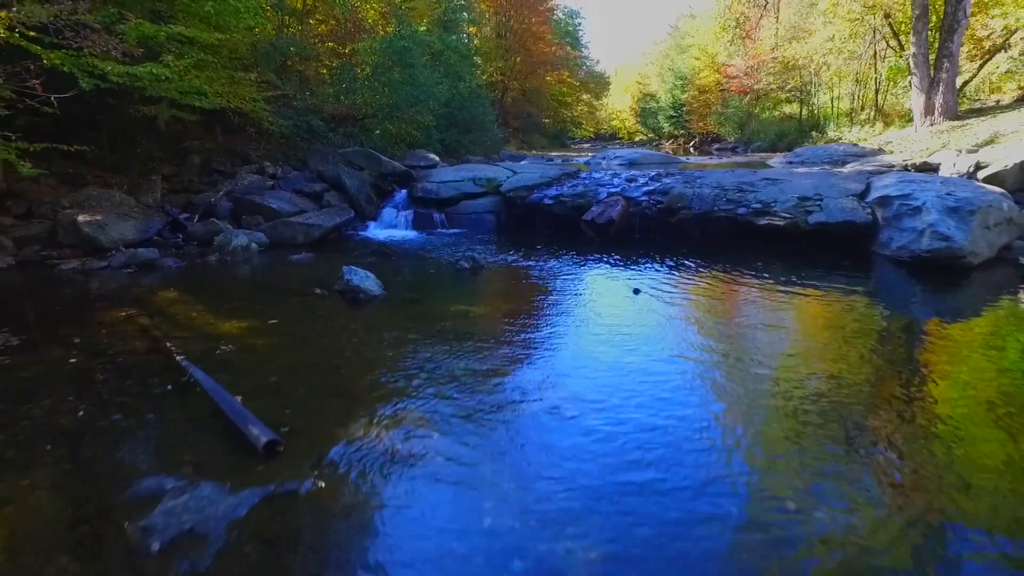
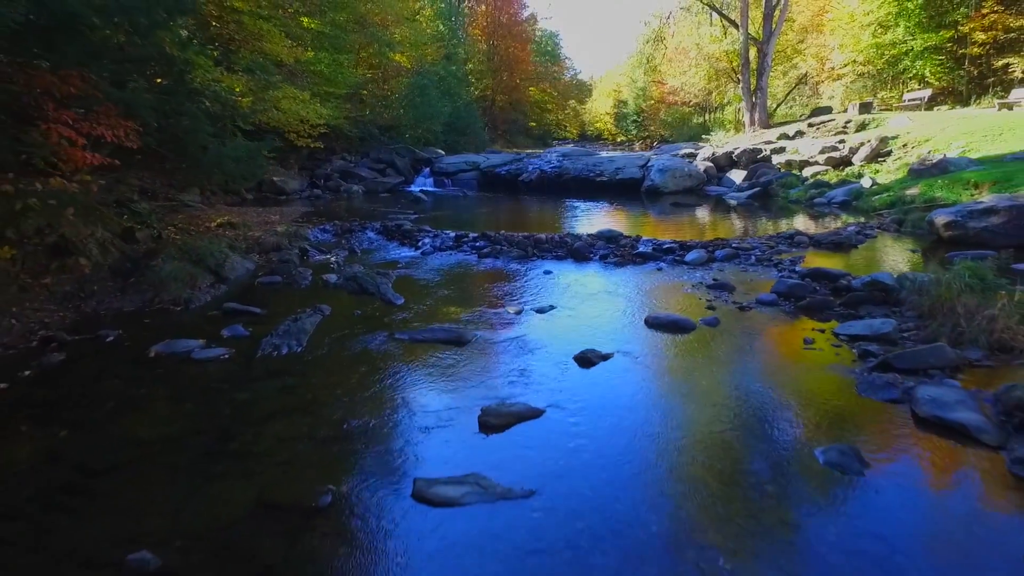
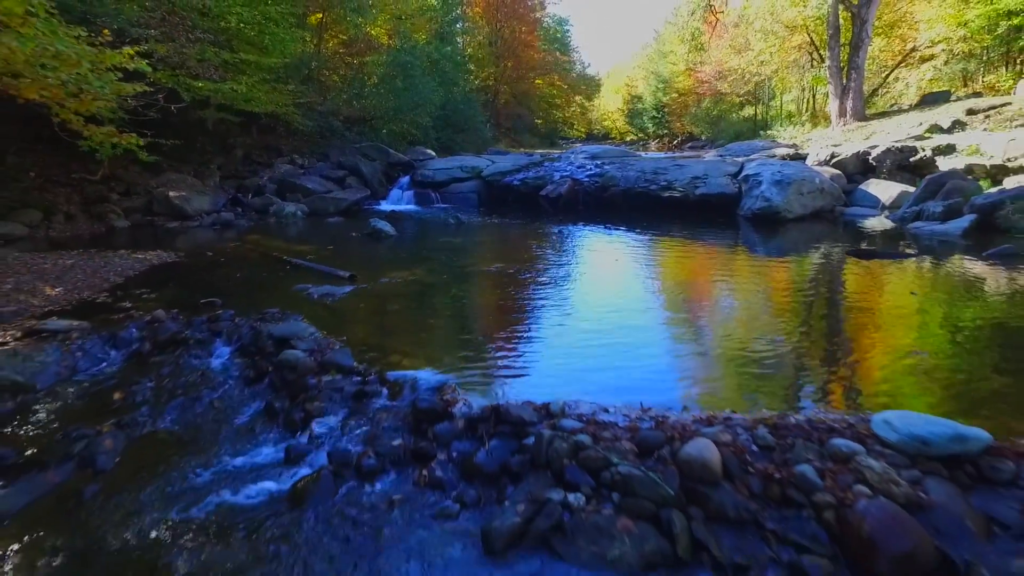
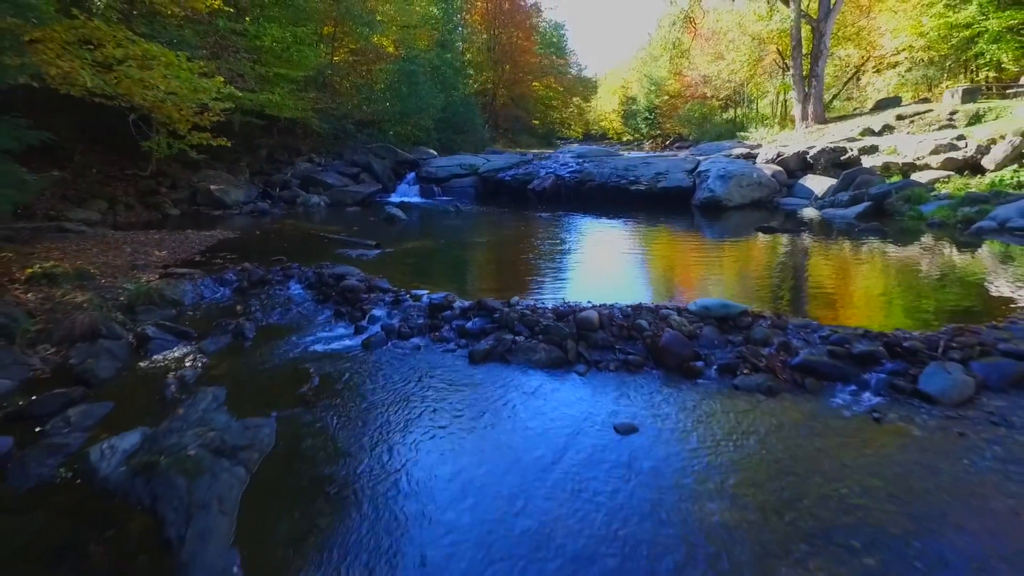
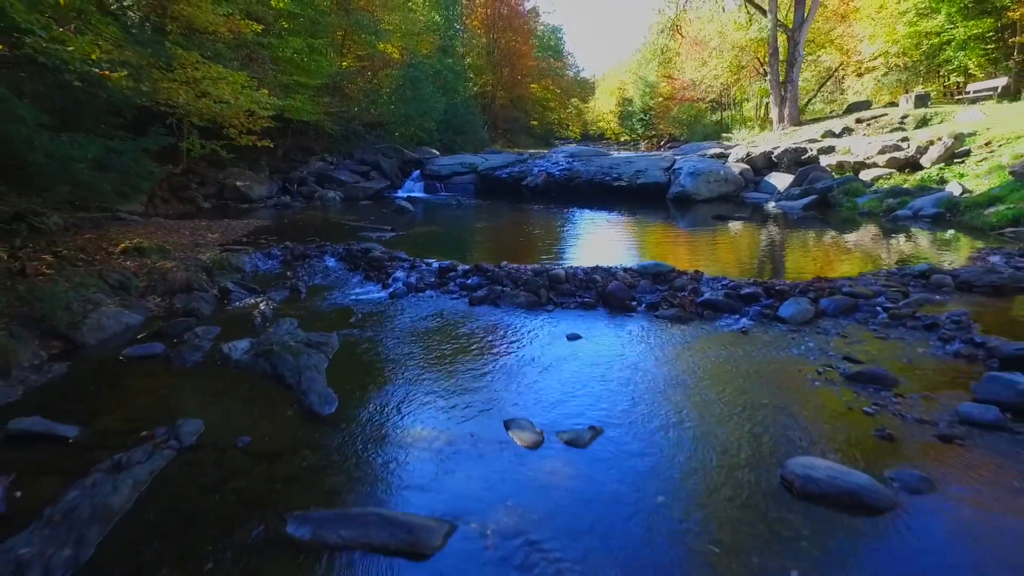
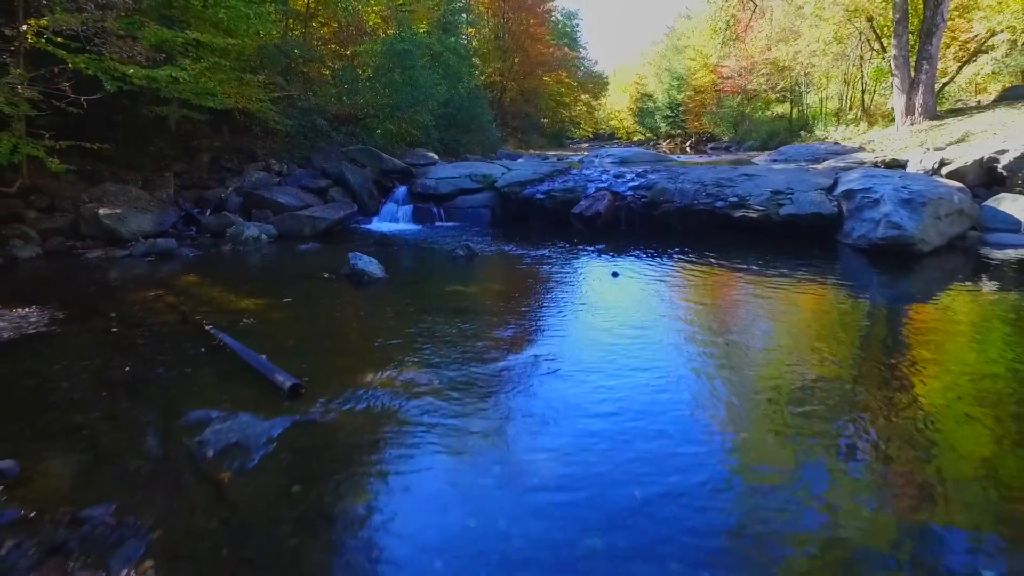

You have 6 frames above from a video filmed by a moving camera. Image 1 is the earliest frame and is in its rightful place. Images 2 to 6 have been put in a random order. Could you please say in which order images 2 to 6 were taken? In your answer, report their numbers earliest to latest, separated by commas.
6, 3, 4, 5, 2
